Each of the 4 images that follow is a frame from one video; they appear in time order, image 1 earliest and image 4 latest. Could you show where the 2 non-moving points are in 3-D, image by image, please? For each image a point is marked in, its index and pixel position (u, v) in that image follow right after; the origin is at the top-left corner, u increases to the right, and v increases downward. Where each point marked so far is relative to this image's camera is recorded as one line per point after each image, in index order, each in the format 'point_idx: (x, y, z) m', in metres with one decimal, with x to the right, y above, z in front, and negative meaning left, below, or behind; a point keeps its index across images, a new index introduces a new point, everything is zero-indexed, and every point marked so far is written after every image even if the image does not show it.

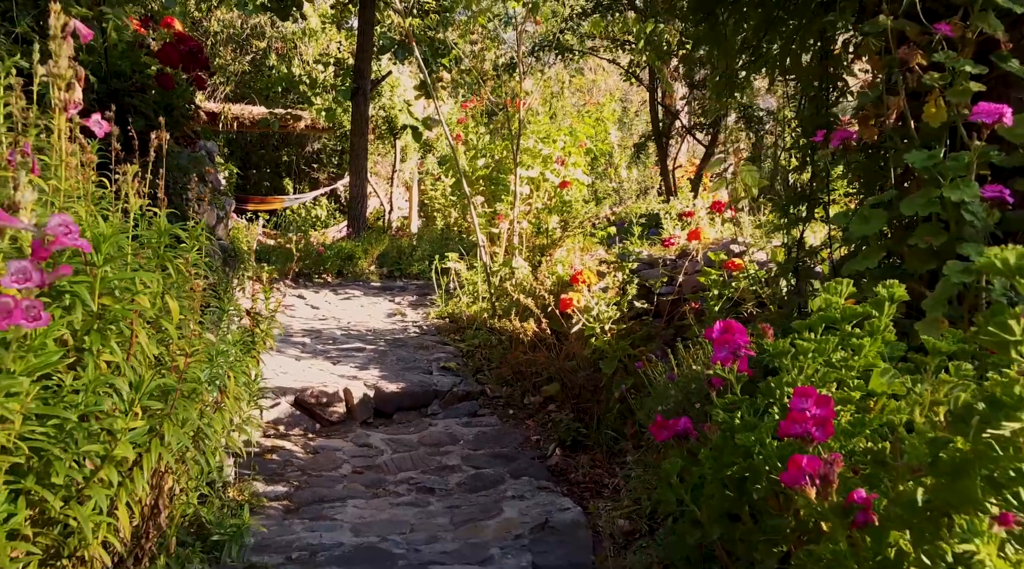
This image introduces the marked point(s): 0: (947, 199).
0: (+0.9, +0.2, +2.3) m
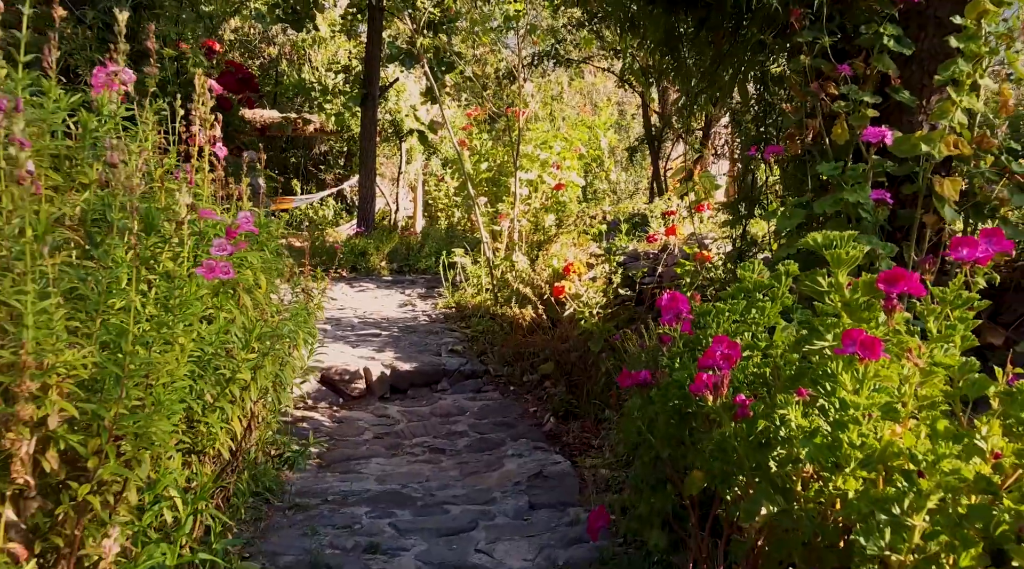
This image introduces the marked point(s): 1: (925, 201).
0: (+0.9, +0.2, +3.0) m
1: (+1.2, +0.2, +3.0) m
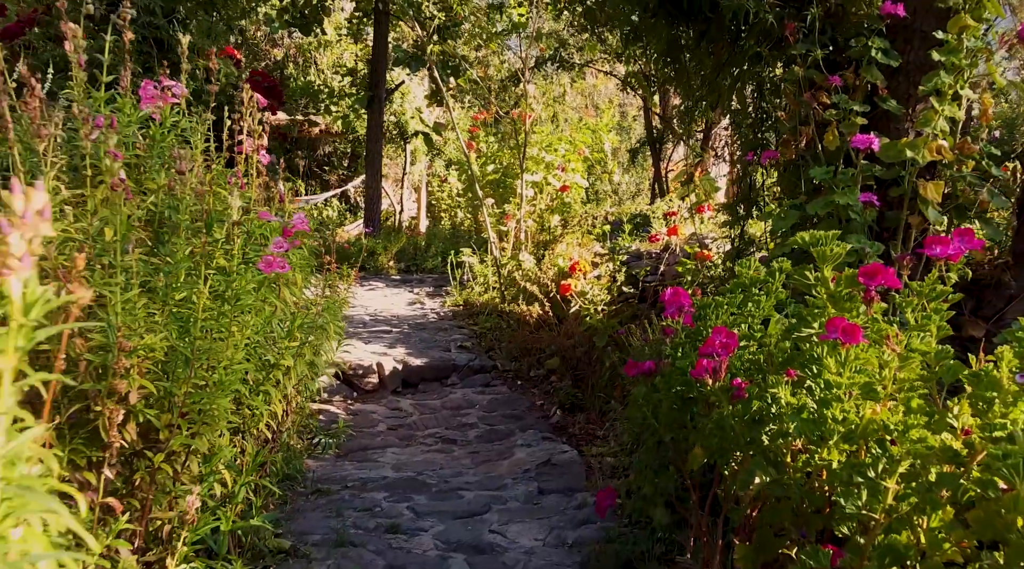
0: (+1.0, +0.2, +3.2) m
1: (+1.2, +0.2, +3.3) m
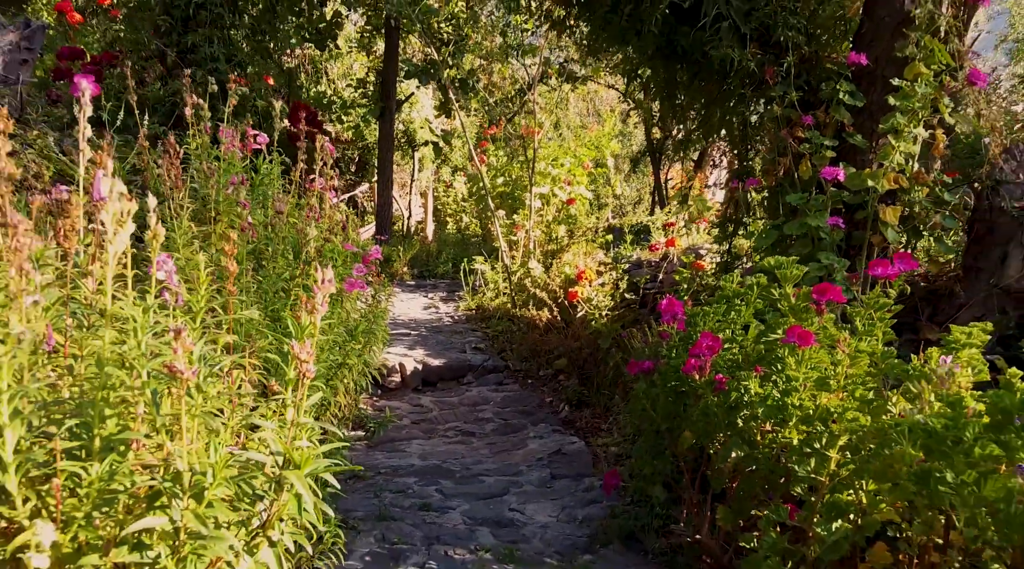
0: (+1.0, +0.2, +3.7) m
1: (+1.3, +0.2, +3.8) m
